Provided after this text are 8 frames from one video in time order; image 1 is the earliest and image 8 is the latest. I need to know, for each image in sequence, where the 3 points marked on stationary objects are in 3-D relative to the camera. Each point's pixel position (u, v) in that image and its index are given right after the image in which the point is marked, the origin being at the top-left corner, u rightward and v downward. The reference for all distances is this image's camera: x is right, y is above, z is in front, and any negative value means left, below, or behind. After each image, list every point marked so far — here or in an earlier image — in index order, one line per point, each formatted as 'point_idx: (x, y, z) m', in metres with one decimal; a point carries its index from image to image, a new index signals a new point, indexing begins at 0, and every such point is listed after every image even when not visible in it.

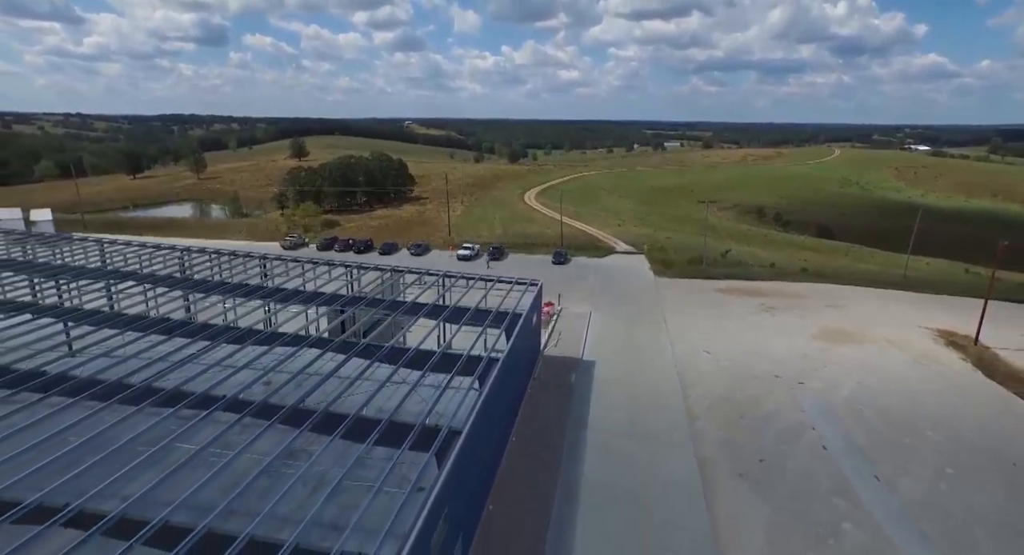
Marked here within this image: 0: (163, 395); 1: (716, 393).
0: (-7.5, -2.4, +11.6) m
1: (+6.8, -3.7, +17.8) m
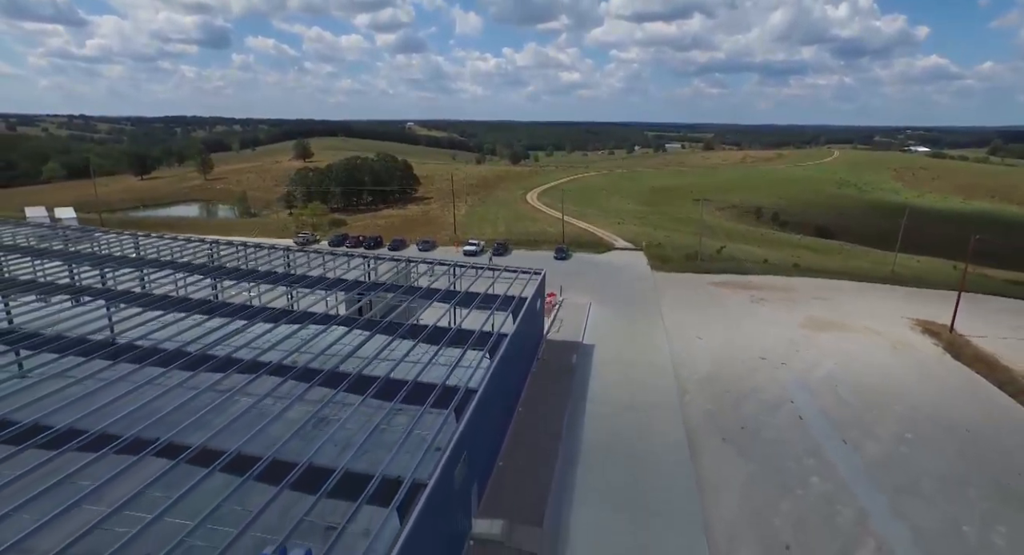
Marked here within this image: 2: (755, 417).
0: (-7.3, -2.0, +13.2) m
1: (+7.0, -3.4, +19.3) m
2: (+7.4, -4.2, +16.1) m
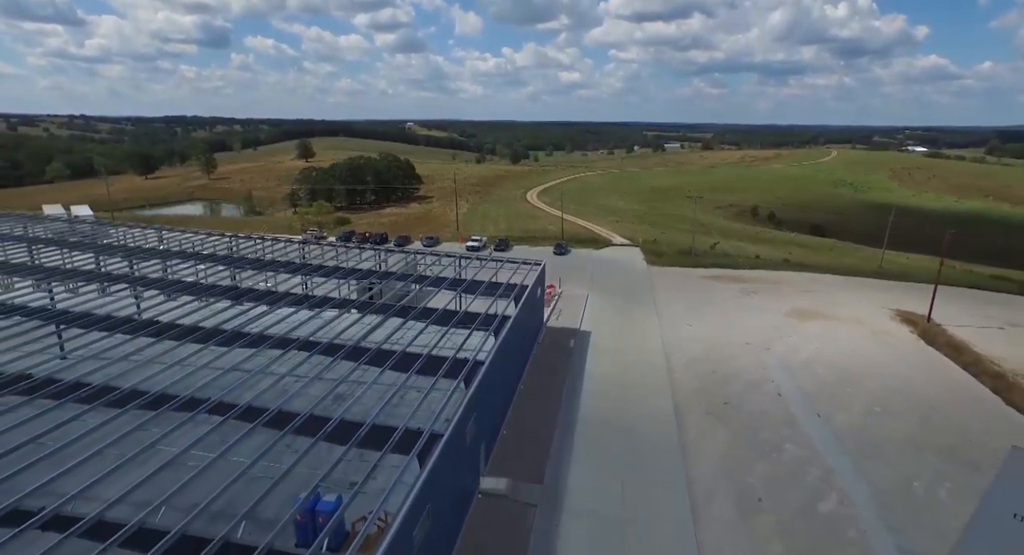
0: (-7.2, -1.7, +14.6) m
1: (+7.1, -3.0, +20.8) m
2: (+7.5, -3.8, +17.5) m
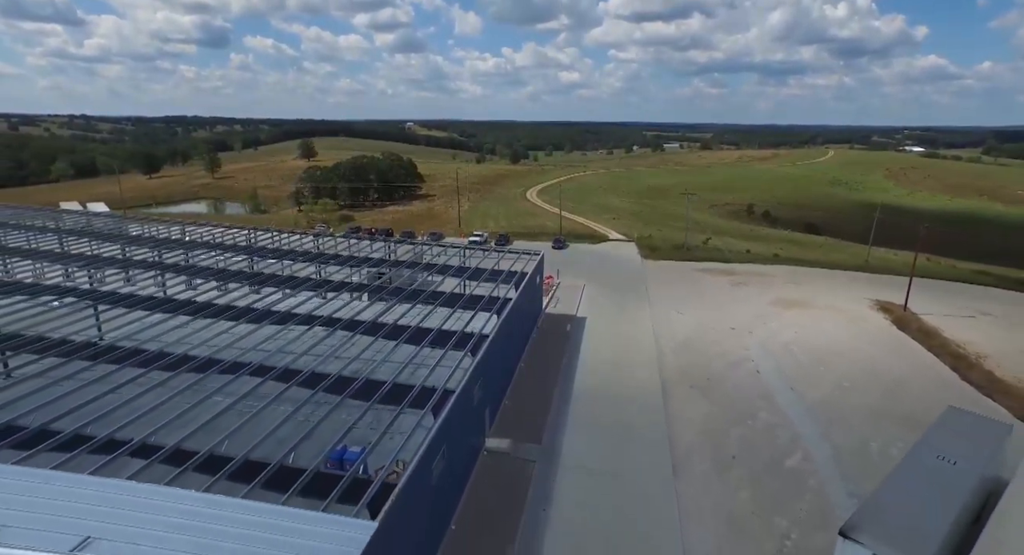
0: (-7.2, -1.2, +16.2) m
1: (+7.1, -2.5, +22.3) m
2: (+7.5, -3.4, +19.1) m
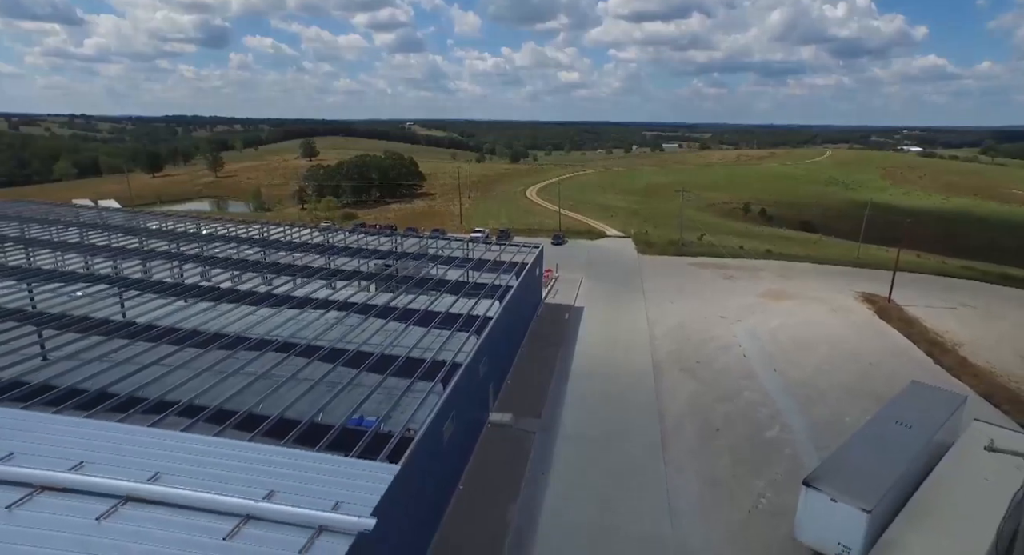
0: (-7.1, -0.8, +17.4) m
1: (+7.2, -2.1, +23.6) m
2: (+7.6, -3.0, +20.3) m
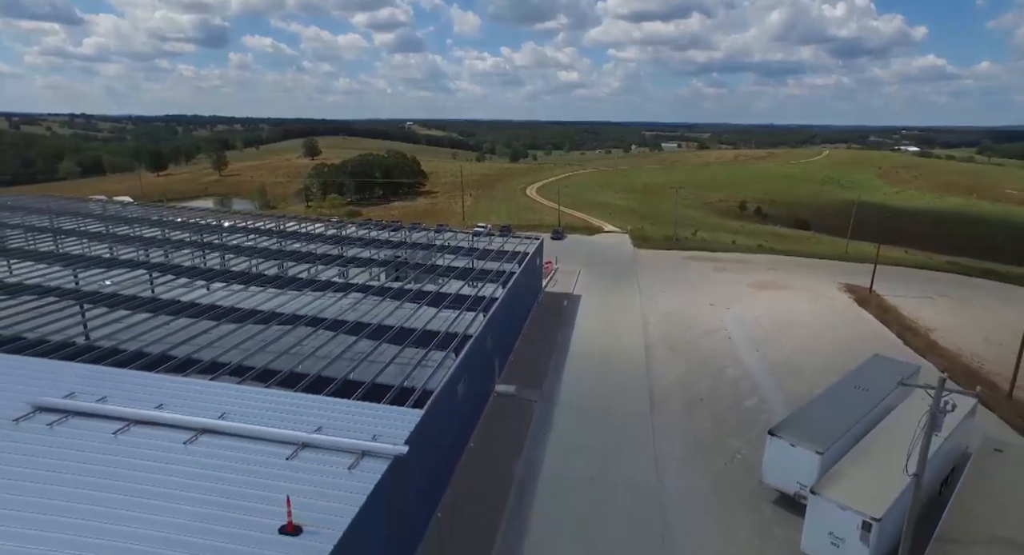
0: (-7.0, -0.3, +19.0) m
1: (+7.3, -1.6, +25.2) m
2: (+7.7, -2.5, +22.0) m
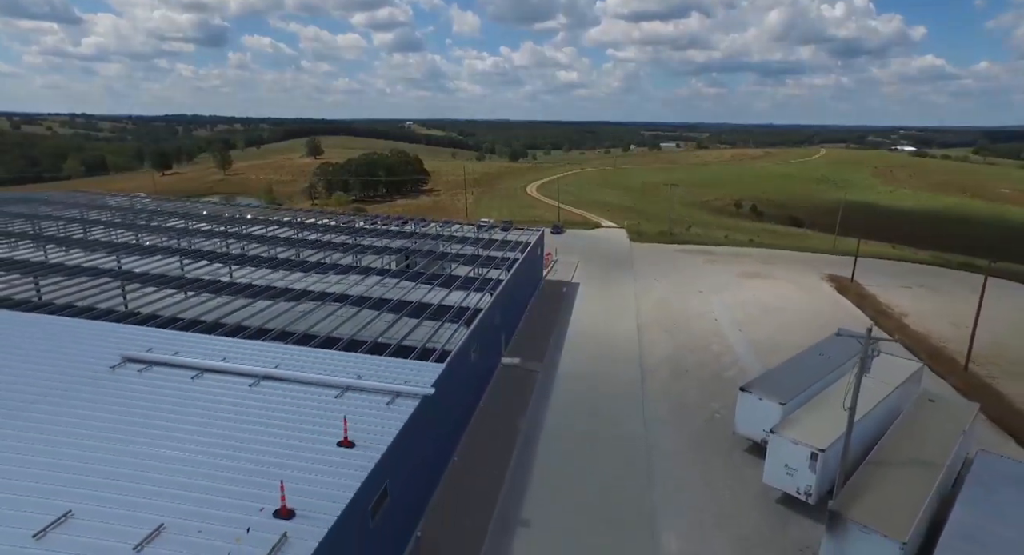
0: (-6.9, +0.3, +20.9) m
1: (+7.4, -1.1, +27.1) m
2: (+7.8, -1.9, +23.9) m
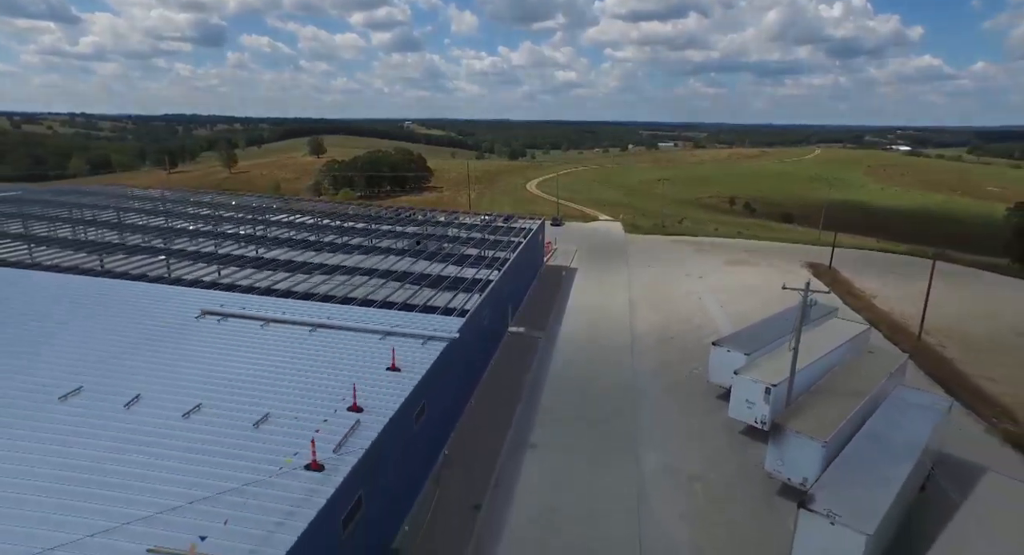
0: (-6.6, +1.1, +23.3) m
1: (+7.6, -0.2, +29.6) m
2: (+8.0, -1.1, +26.4) m
